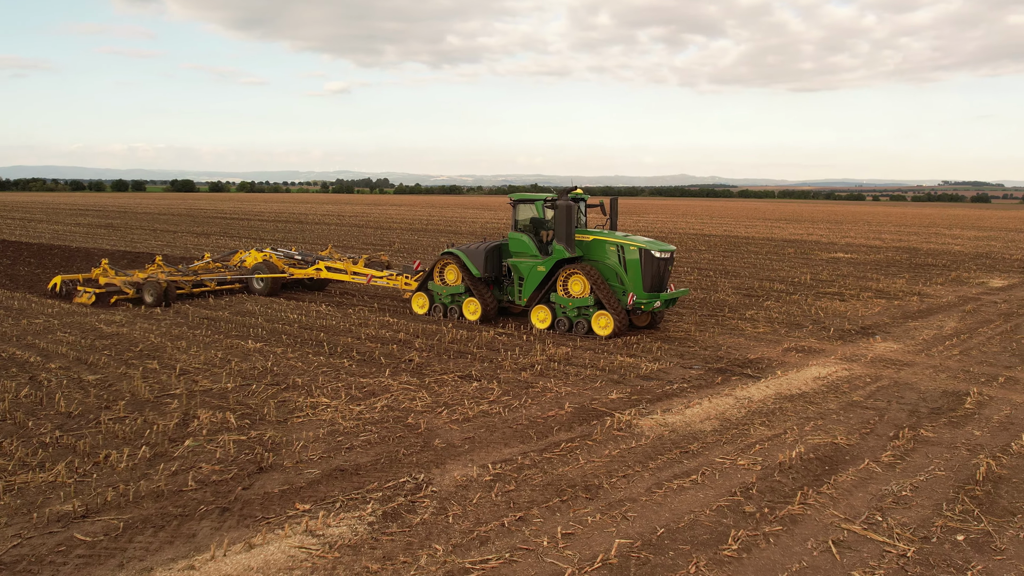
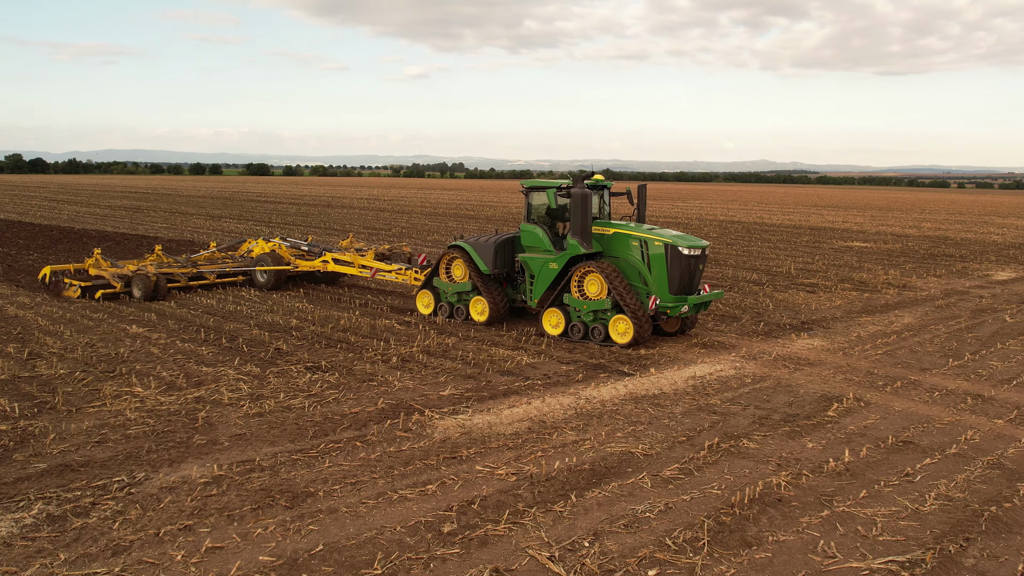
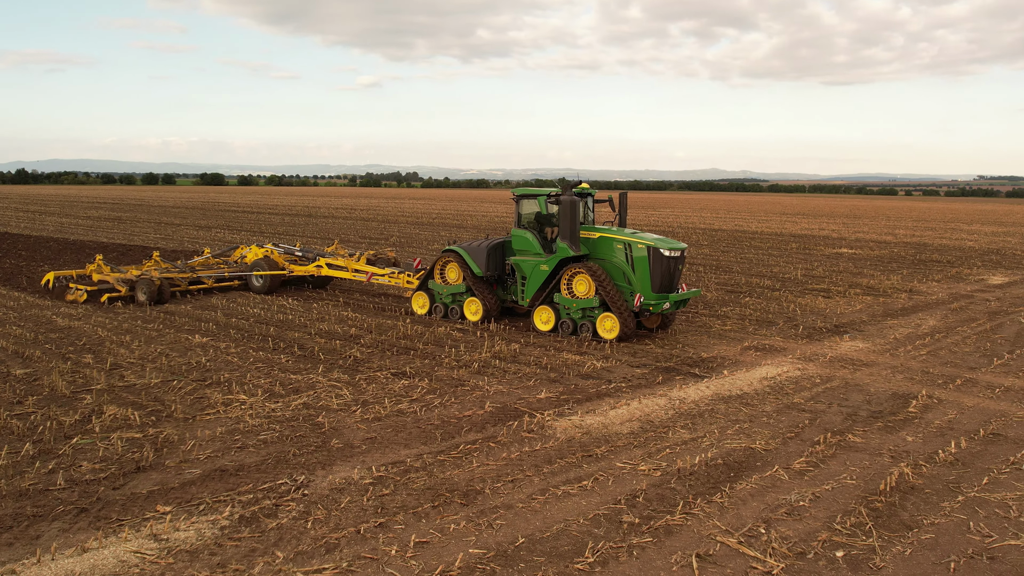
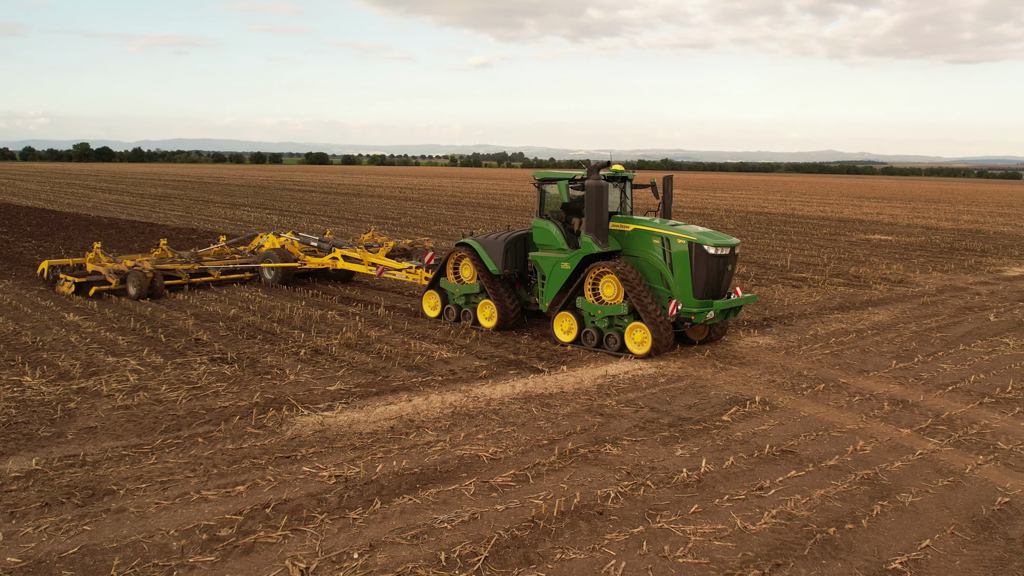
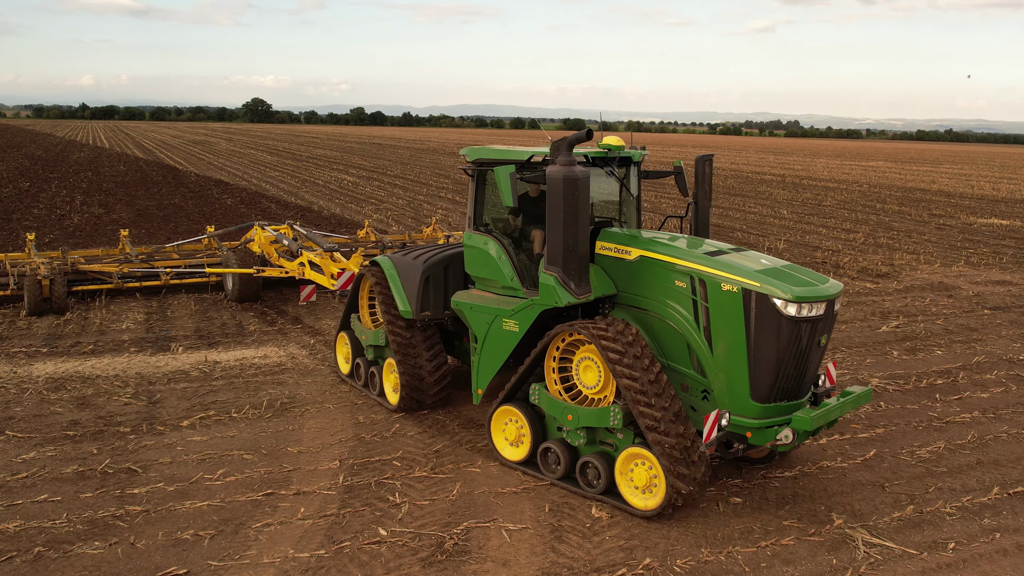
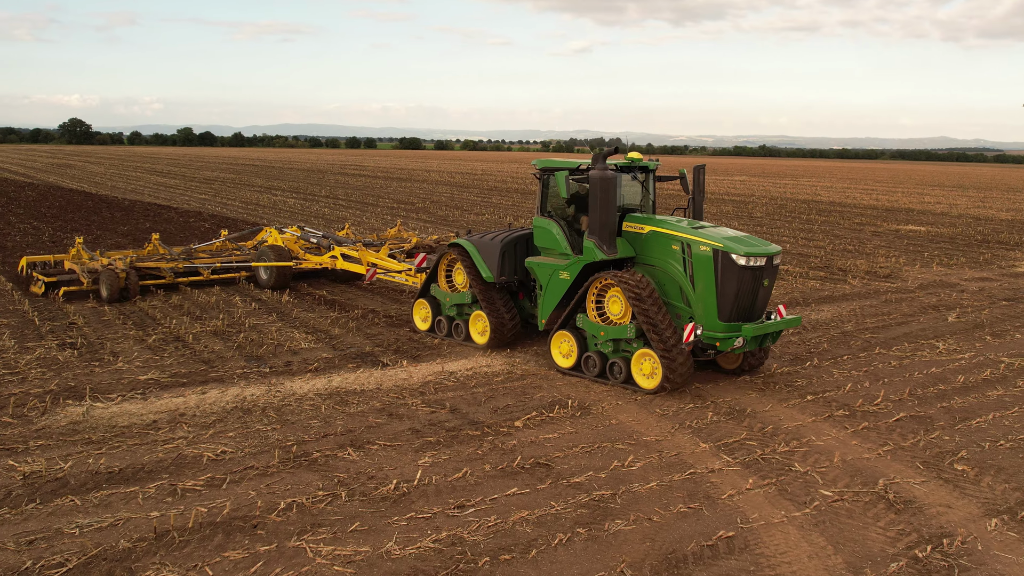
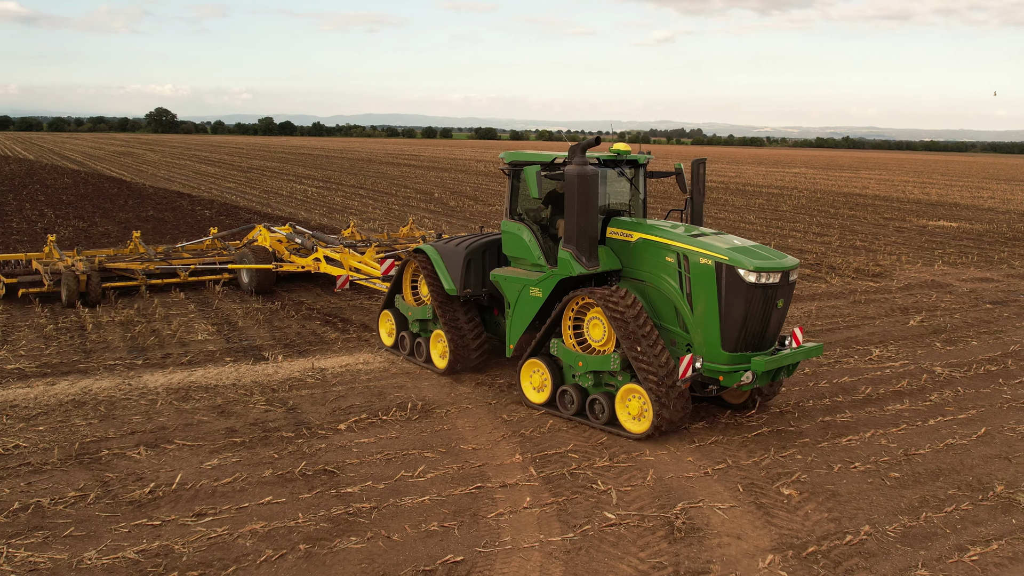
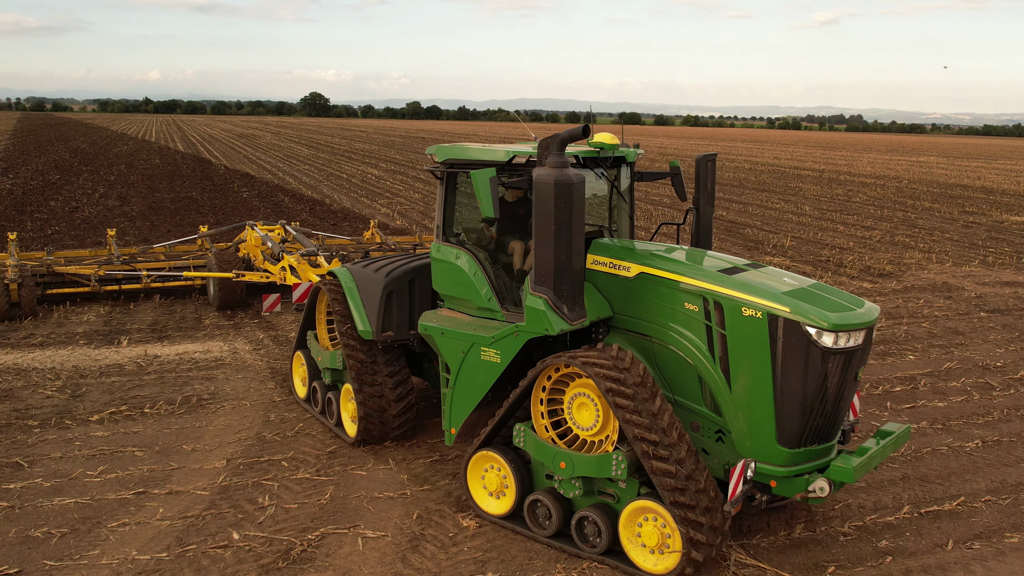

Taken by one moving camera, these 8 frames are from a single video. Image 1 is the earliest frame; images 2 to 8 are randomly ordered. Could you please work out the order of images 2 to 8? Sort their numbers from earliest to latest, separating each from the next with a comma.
3, 2, 4, 6, 7, 5, 8
